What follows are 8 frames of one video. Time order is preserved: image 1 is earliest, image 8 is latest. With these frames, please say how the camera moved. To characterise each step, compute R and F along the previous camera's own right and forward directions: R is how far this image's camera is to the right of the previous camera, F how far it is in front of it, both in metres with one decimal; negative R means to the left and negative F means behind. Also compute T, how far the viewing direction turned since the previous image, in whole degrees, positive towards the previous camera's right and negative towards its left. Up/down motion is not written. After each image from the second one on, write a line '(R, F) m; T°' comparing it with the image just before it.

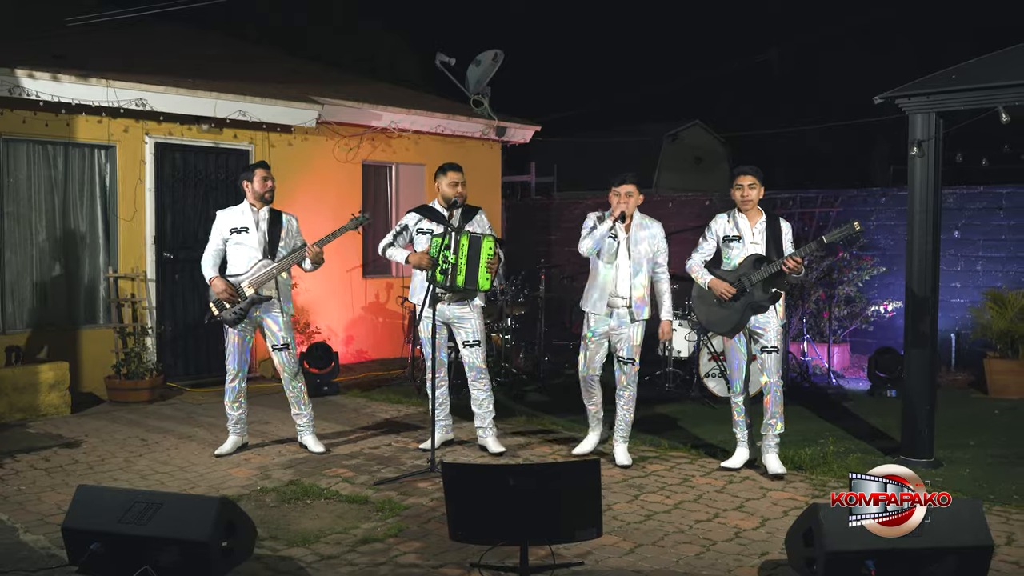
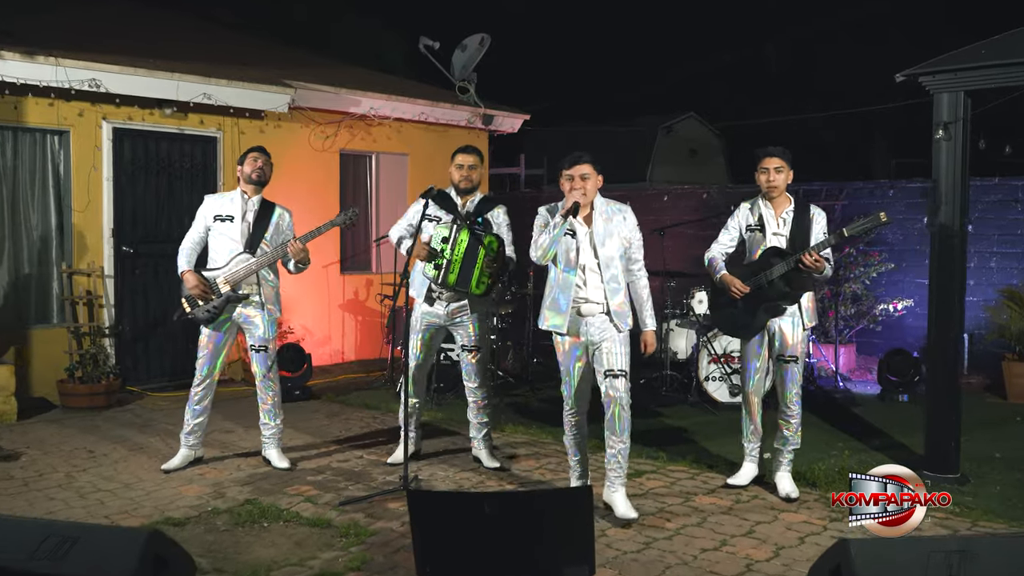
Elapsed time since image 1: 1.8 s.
(+0.1, +0.7) m; 0°
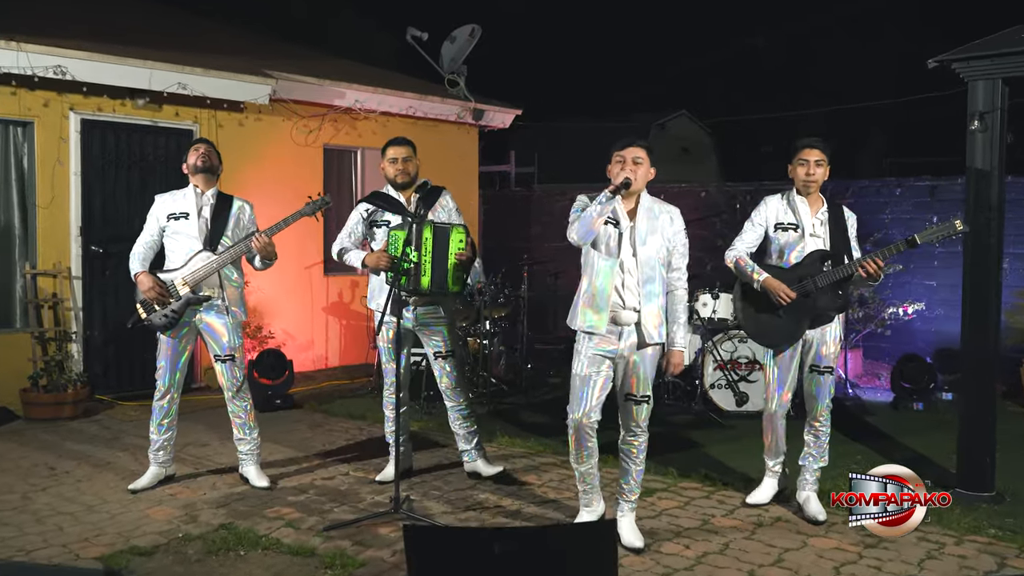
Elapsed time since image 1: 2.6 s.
(-0.1, +0.5) m; +1°
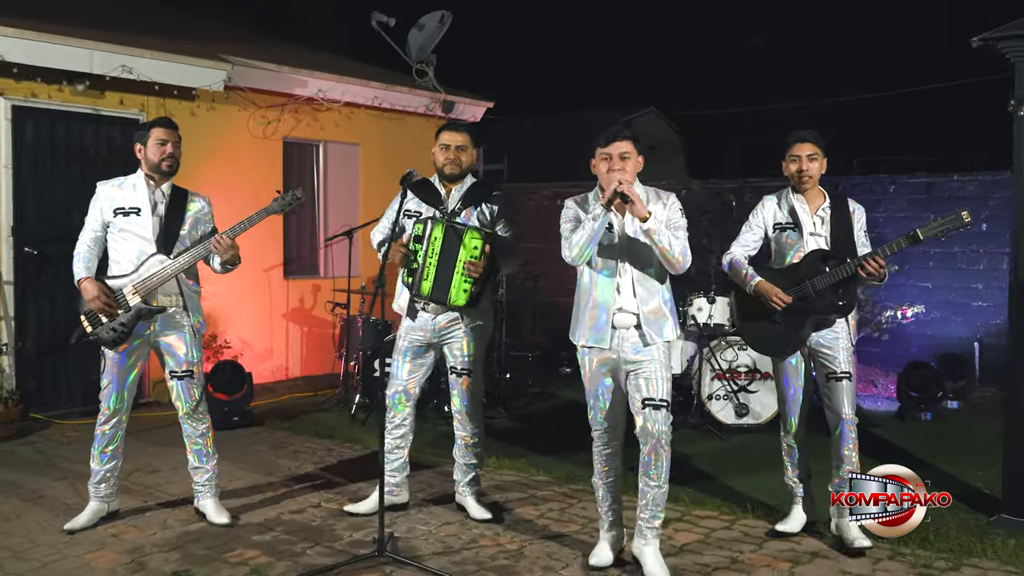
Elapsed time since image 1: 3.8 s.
(-0.2, +0.7) m; +3°
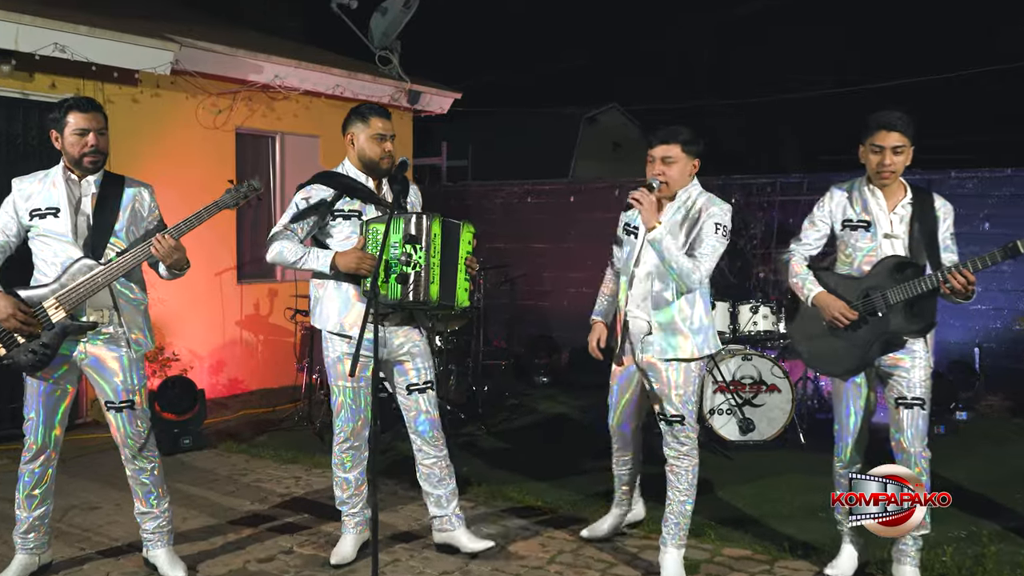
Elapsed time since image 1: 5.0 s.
(-0.3, +0.7) m; +3°
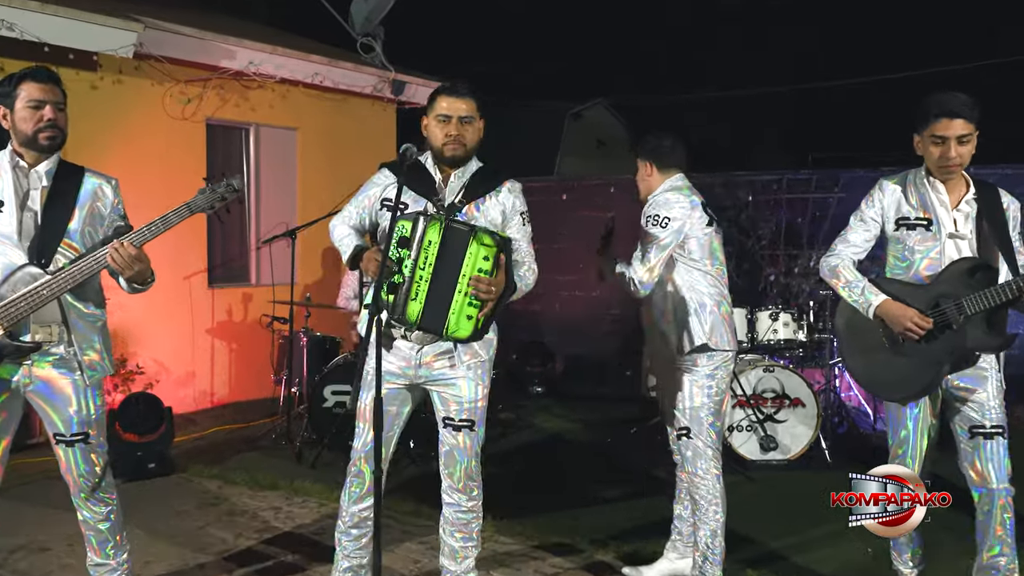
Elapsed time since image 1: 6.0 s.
(-0.2, +0.6) m; +2°
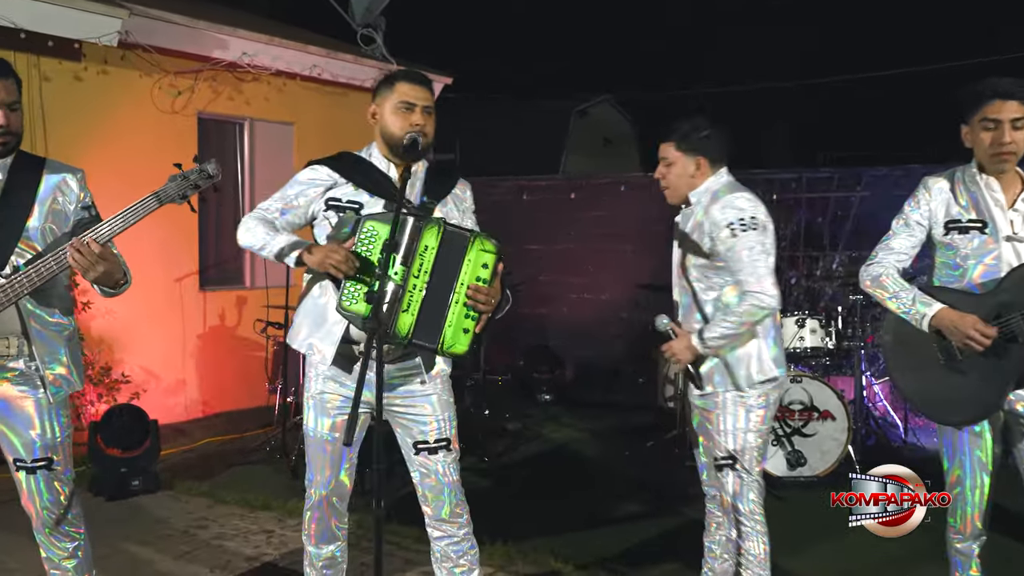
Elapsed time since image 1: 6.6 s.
(-0.1, +0.4) m; 0°
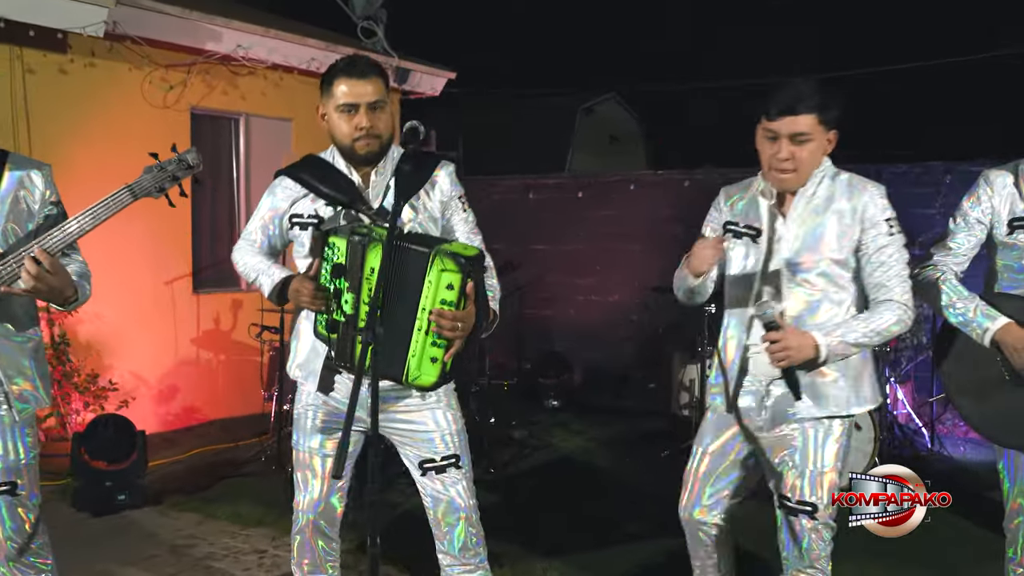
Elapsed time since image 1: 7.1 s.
(0.0, +0.3) m; 0°
